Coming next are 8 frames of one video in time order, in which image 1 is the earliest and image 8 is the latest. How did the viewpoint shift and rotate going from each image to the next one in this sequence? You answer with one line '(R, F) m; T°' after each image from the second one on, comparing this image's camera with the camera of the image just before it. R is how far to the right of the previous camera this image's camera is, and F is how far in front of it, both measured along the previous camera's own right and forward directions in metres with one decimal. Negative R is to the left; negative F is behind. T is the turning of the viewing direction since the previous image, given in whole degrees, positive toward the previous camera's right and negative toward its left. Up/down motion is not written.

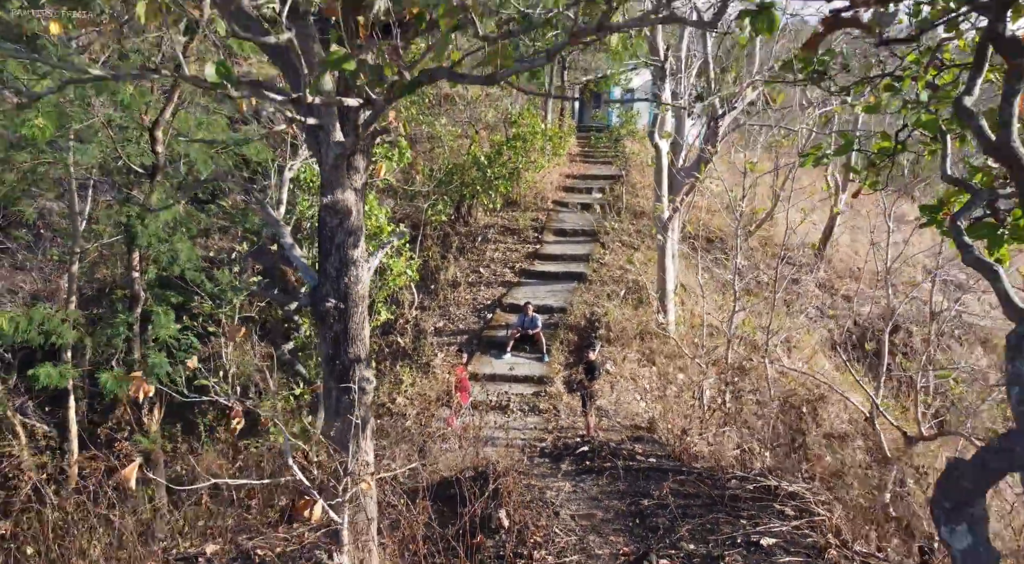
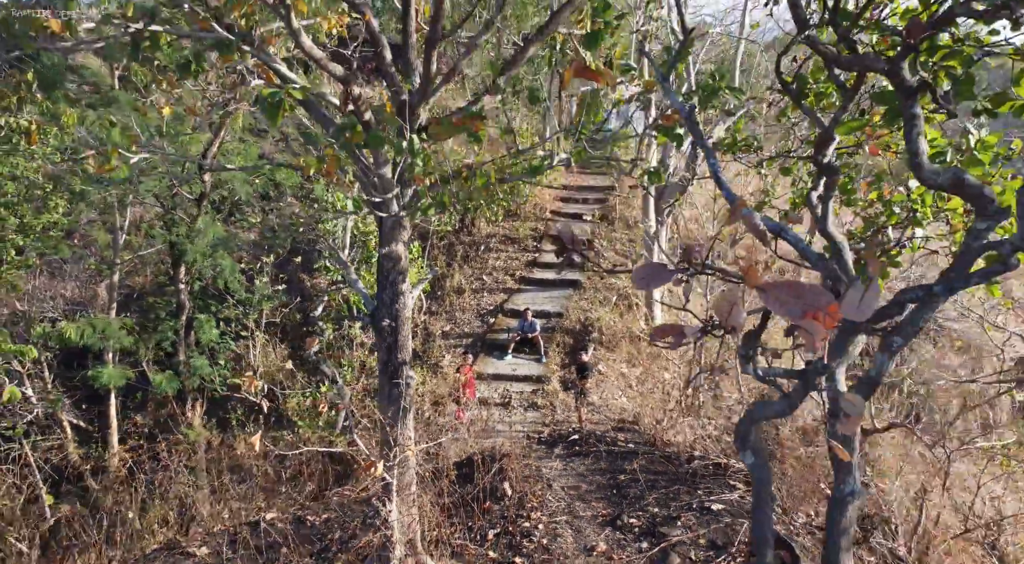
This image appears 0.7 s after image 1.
(0.0, -0.9) m; 0°
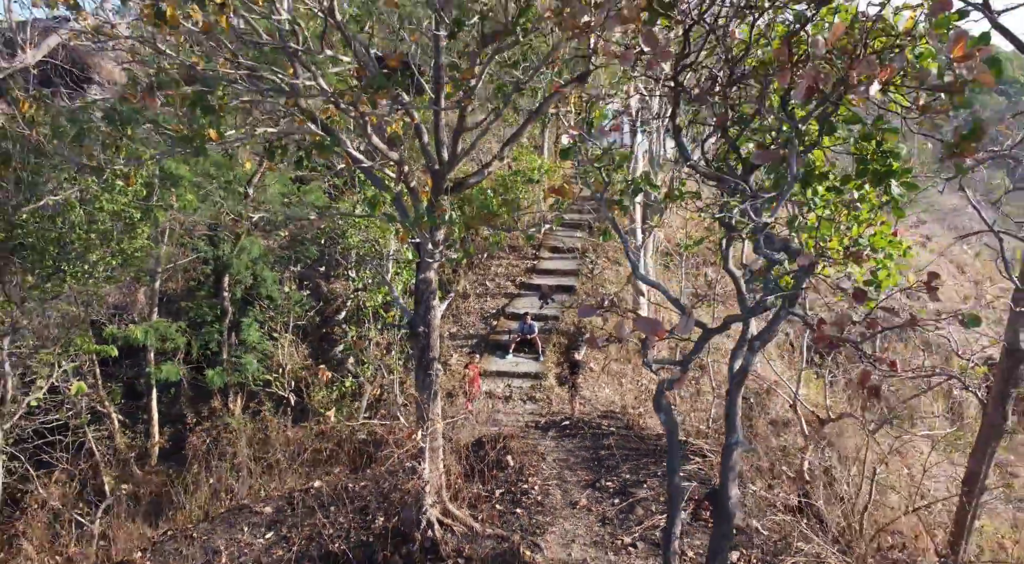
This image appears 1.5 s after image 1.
(0.0, -1.1) m; 0°
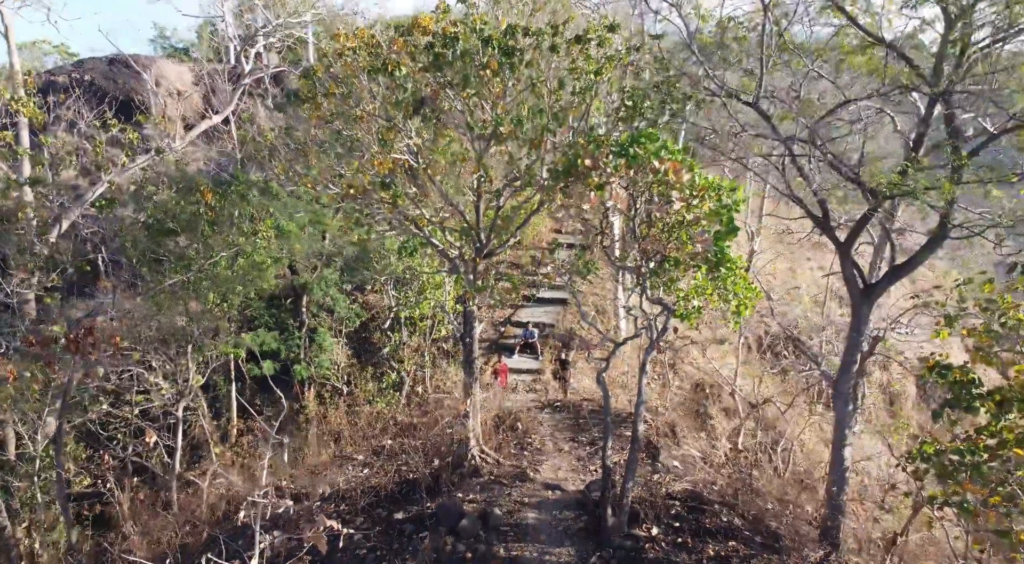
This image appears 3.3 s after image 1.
(-0.1, -2.8) m; 0°
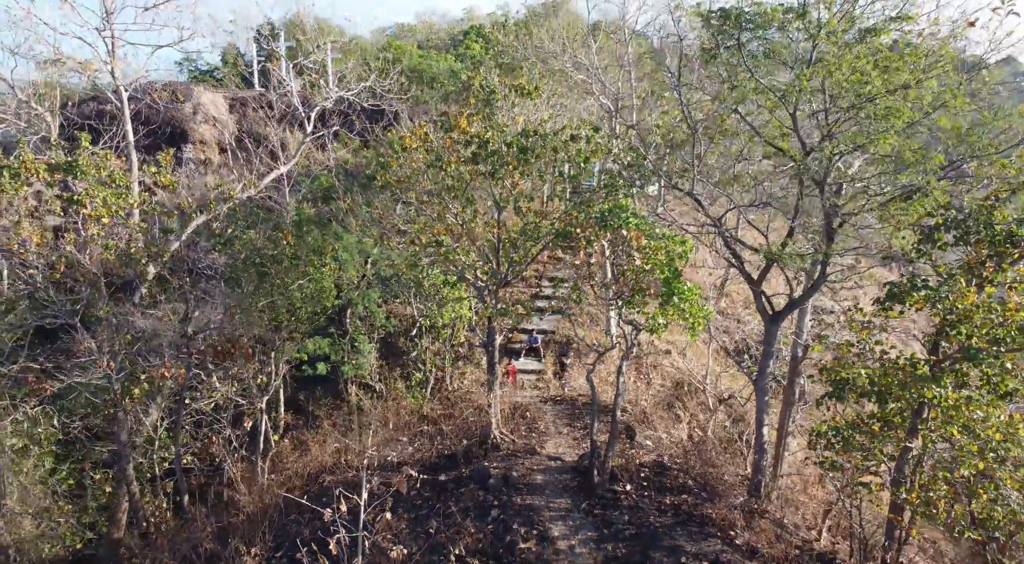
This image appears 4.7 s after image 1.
(-0.2, -2.3) m; 0°
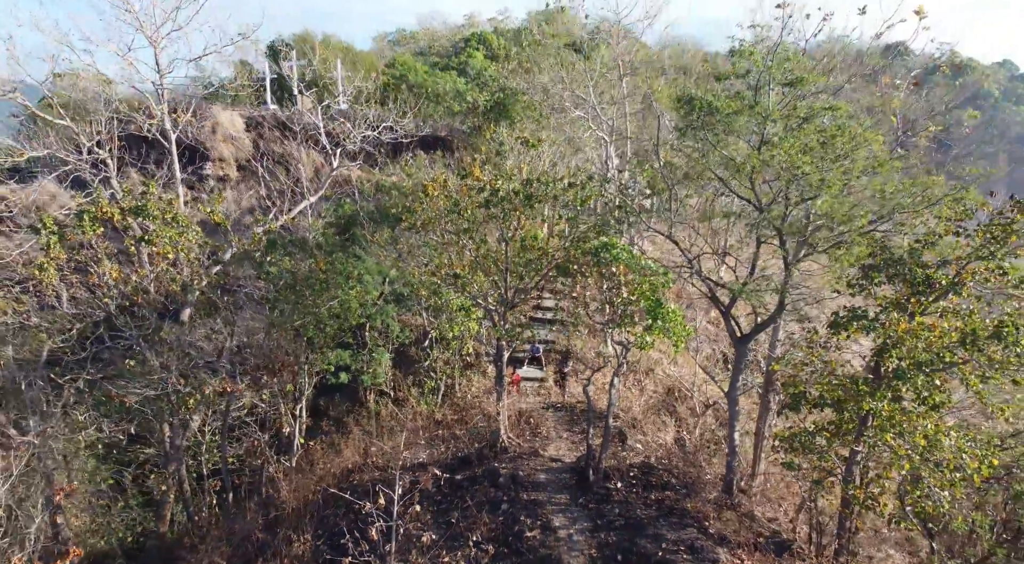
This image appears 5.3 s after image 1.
(-0.1, -1.3) m; 0°
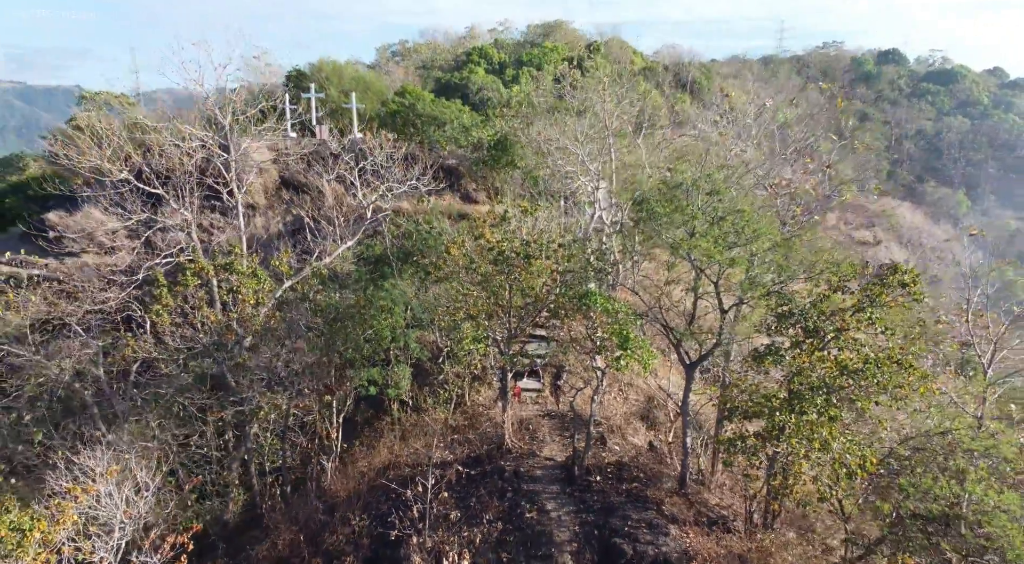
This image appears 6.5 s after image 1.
(0.0, -2.8) m; 0°
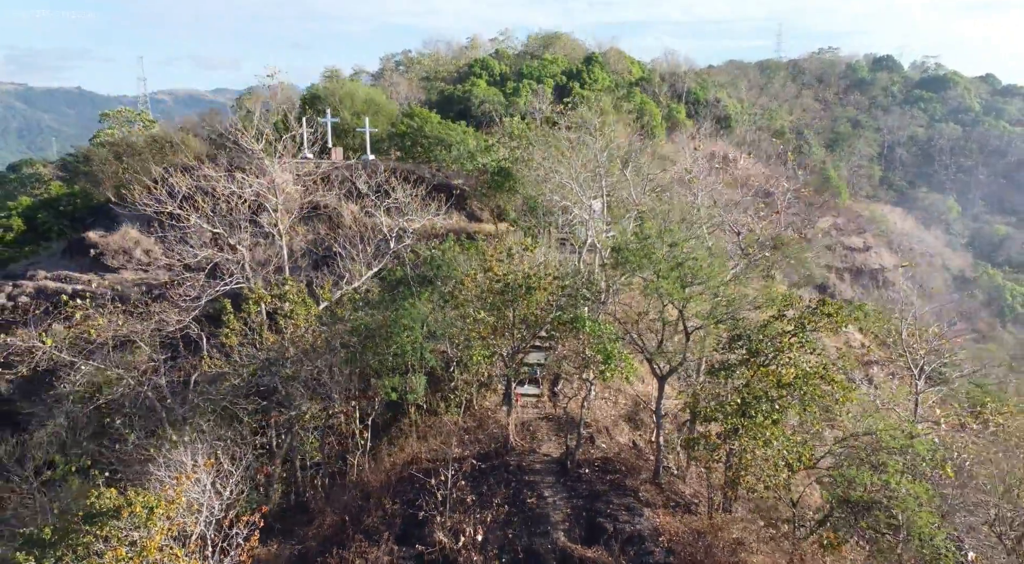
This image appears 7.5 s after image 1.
(-0.1, -2.6) m; 0°
